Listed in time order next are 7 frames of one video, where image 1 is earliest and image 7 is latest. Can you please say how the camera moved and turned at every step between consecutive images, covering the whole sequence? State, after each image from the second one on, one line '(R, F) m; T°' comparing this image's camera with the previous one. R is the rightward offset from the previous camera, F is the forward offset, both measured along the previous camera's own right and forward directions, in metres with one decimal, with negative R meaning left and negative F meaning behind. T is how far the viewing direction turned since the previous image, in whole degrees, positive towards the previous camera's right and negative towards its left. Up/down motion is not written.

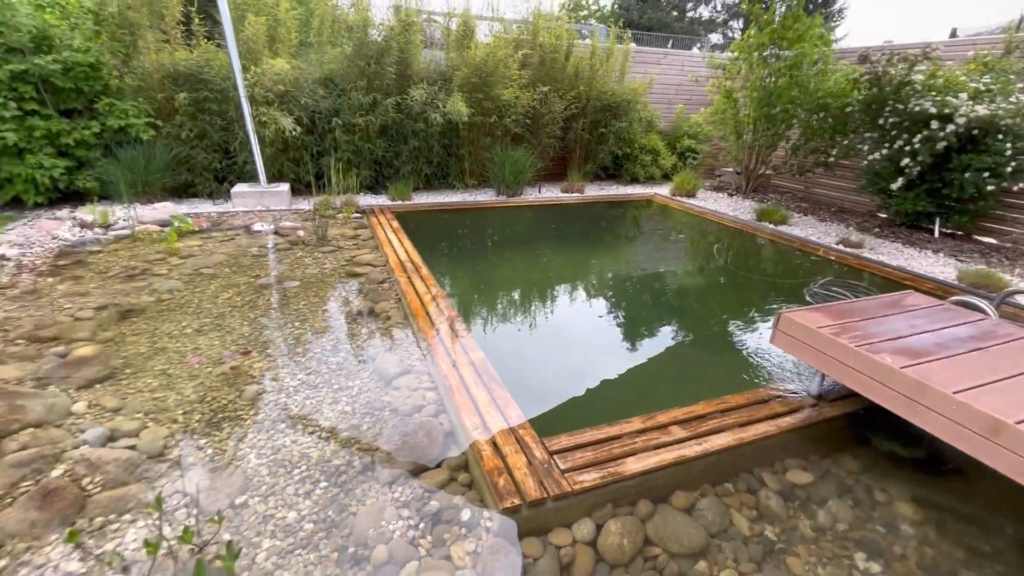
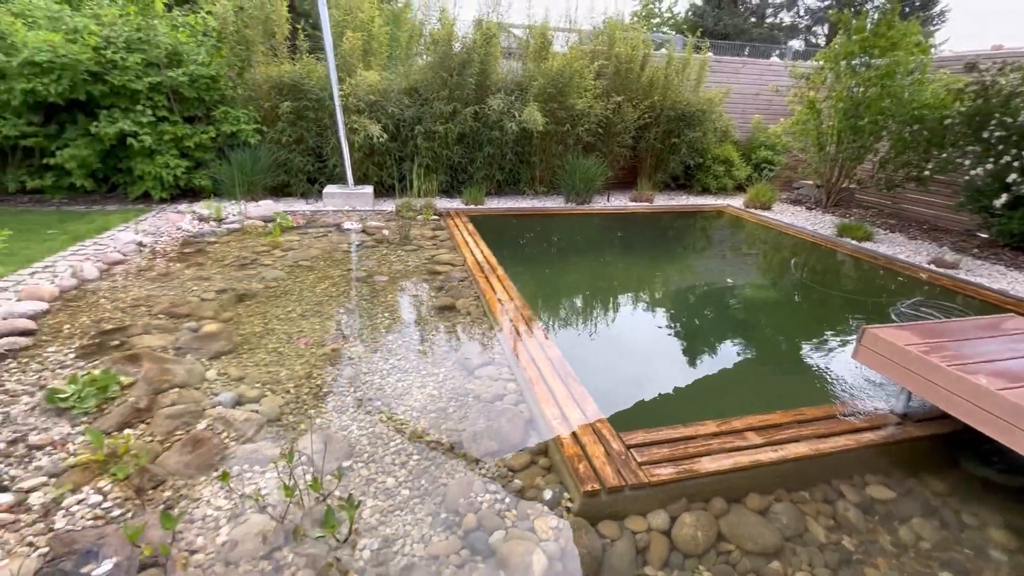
(-0.1, -0.1) m; -7°
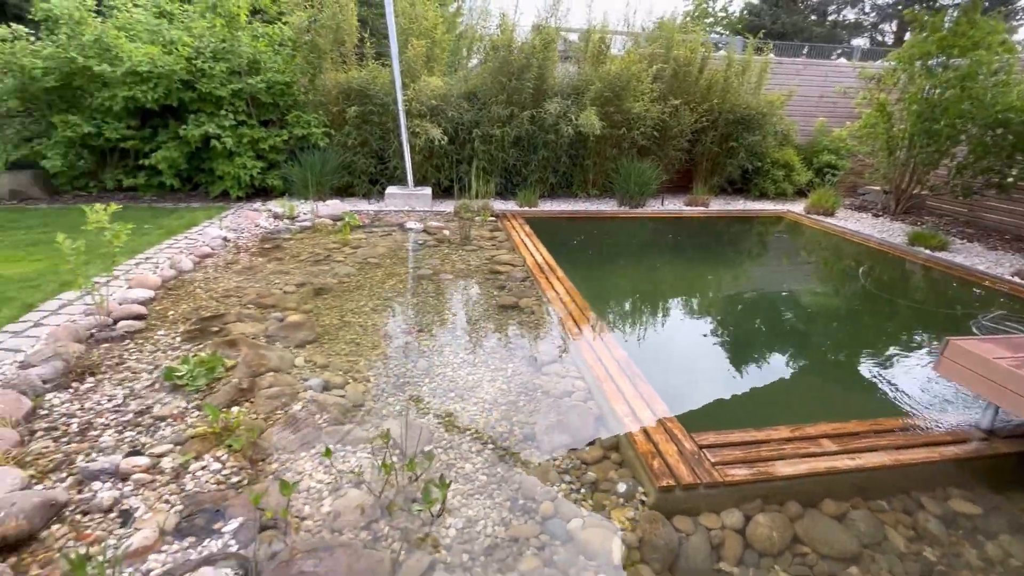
(-0.2, -0.1) m; -5°
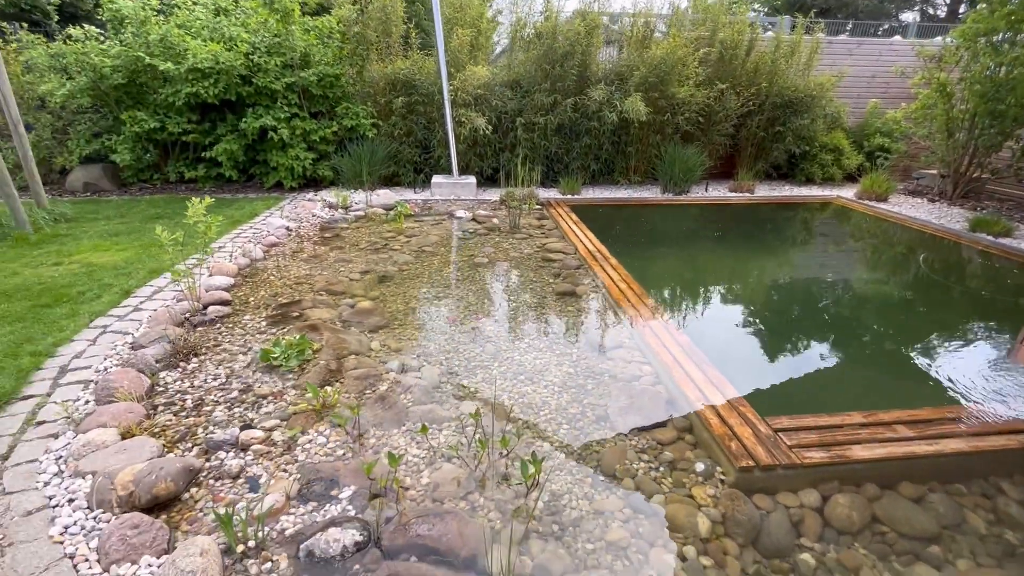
(-0.2, -0.1) m; -3°
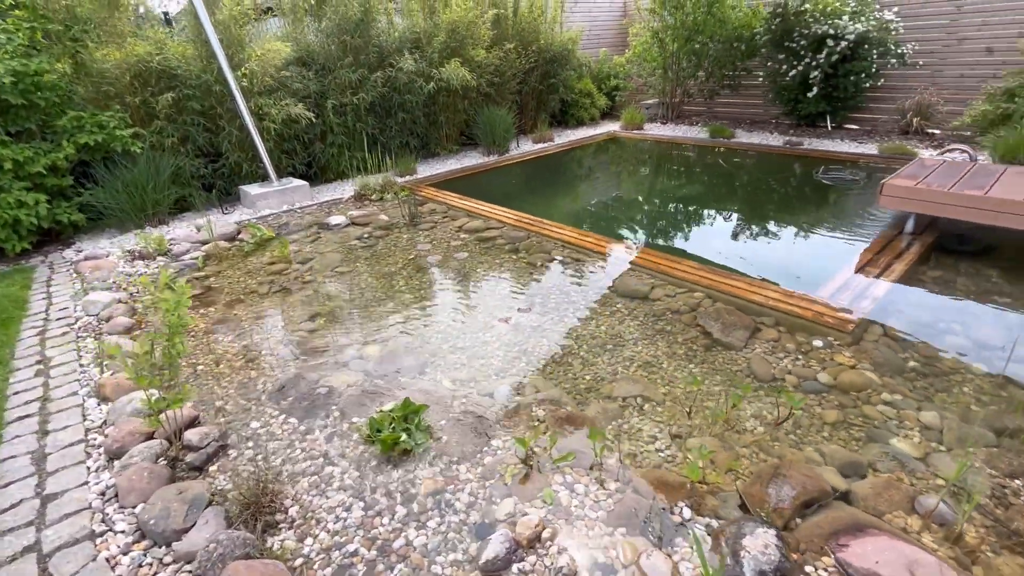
(-1.5, +0.6) m; +30°
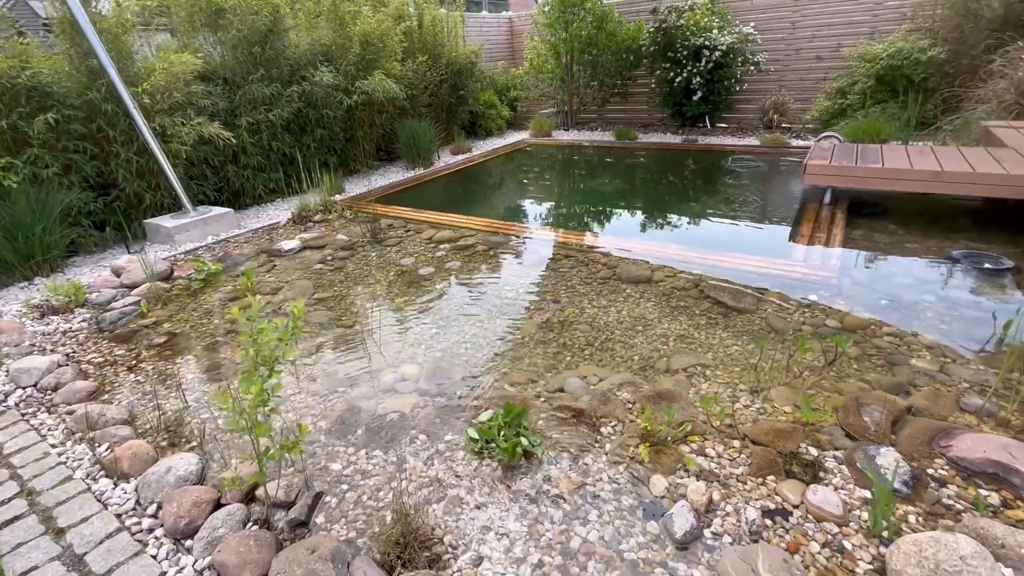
(-0.8, +0.1) m; +14°
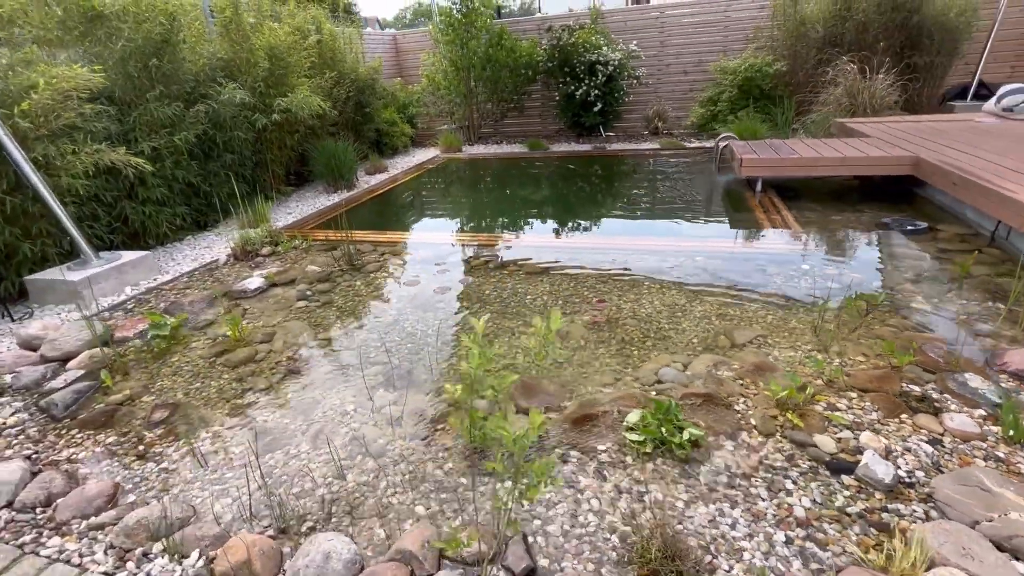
(-0.9, +0.2) m; +15°
